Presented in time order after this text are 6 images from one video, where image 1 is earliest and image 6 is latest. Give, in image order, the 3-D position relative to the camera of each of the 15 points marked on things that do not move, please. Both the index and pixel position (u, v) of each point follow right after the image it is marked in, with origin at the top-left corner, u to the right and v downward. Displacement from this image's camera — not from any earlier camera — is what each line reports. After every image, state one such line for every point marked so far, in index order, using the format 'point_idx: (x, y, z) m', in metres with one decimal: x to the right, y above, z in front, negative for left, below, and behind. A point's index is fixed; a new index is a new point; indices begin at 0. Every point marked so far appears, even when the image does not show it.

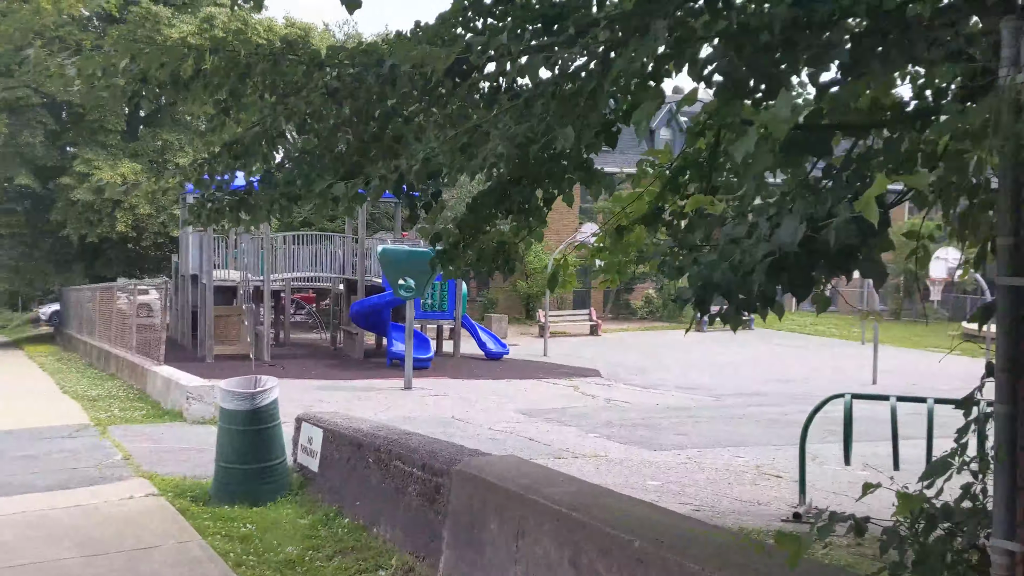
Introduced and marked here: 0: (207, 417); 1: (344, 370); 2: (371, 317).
0: (-2.9, -1.2, +9.3) m
1: (-2.9, -1.4, +17.2) m
2: (-2.5, -0.5, +17.9) m
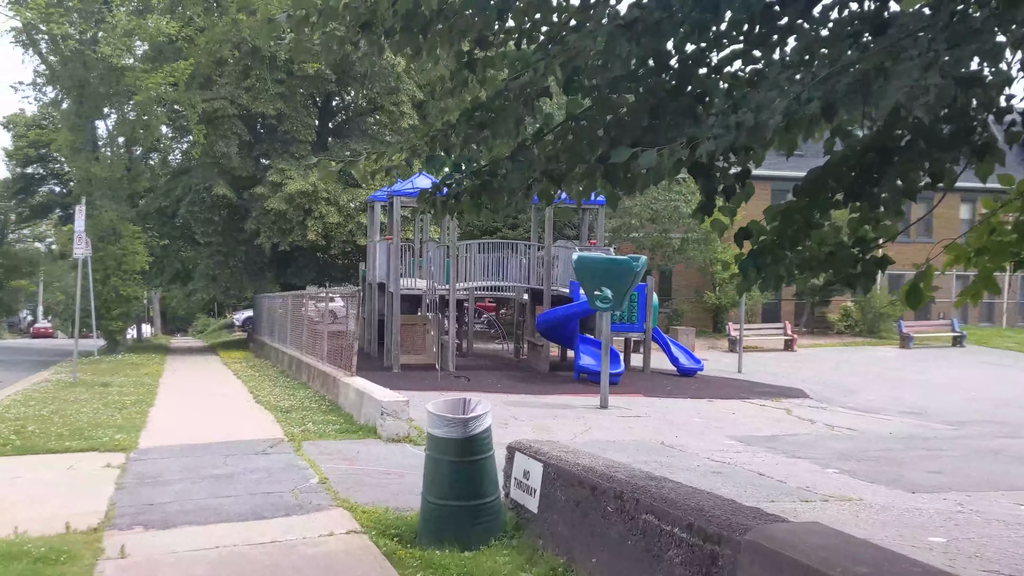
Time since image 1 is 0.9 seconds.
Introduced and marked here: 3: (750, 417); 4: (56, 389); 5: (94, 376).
0: (-1.0, -1.3, +8.7) m
1: (+0.3, -1.6, +16.5) m
2: (+0.8, -0.7, +17.1) m
3: (+2.8, -1.5, +11.7) m
4: (-6.0, -1.3, +13.2) m
5: (-6.4, -1.4, +15.3) m
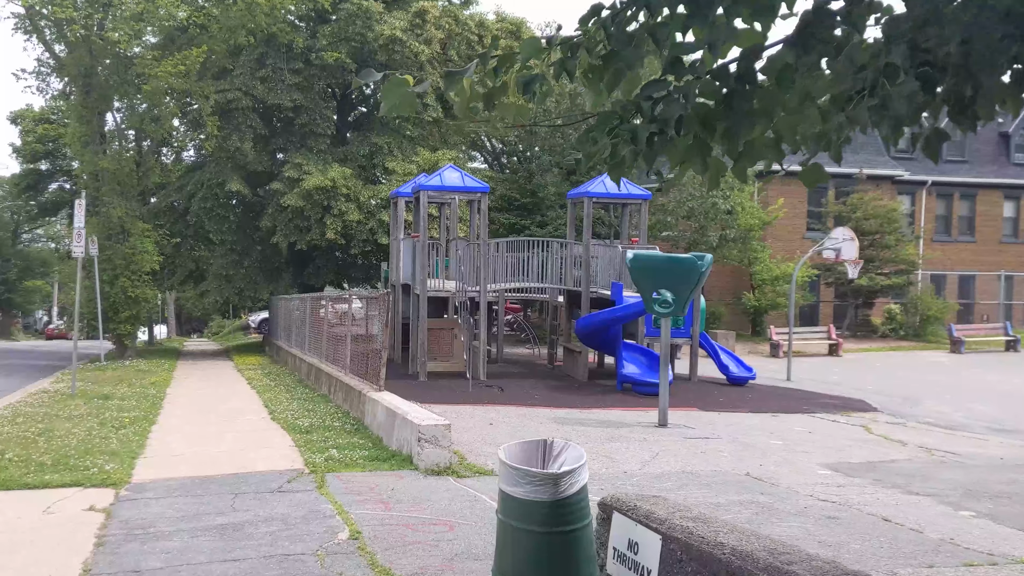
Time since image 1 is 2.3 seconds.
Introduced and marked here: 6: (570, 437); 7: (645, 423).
0: (-0.5, -1.3, +7.4) m
1: (+0.9, -1.6, +15.1) m
2: (+1.4, -0.7, +15.8) m
3: (+3.3, -1.5, +10.3) m
4: (-5.5, -1.4, +11.9) m
5: (-5.8, -1.4, +14.0) m
6: (+0.5, -1.4, +9.5) m
7: (+1.4, -1.5, +10.8) m
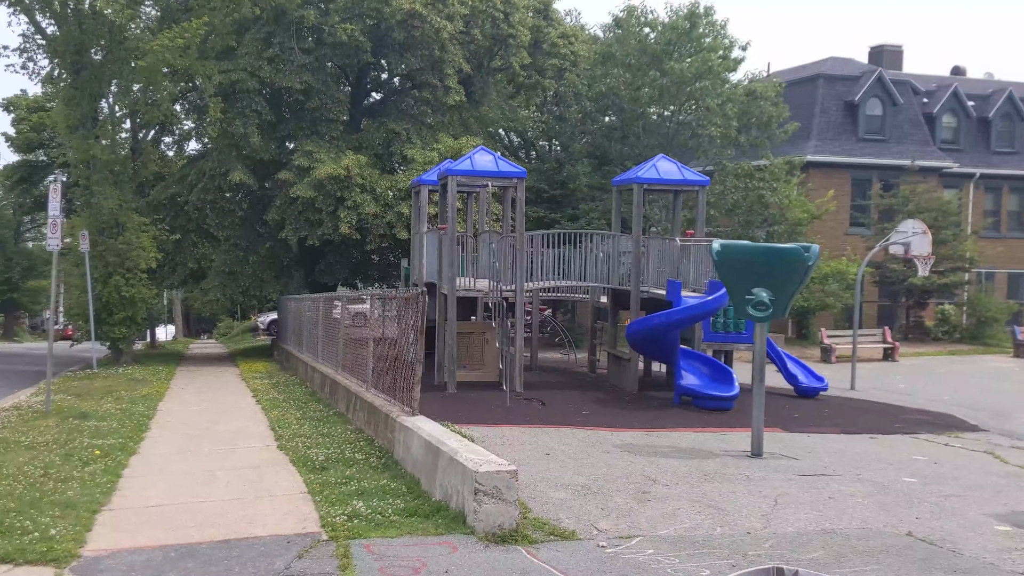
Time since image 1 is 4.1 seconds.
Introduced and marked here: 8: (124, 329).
0: (0.0, -1.3, +5.4) m
1: (+1.5, -1.6, +13.1) m
2: (+1.9, -0.7, +13.8) m
3: (+3.8, -1.5, +8.3) m
4: (-4.9, -1.3, +10.0) m
5: (-5.2, -1.4, +12.1) m
6: (+1.1, -1.4, +7.5) m
7: (+2.0, -1.4, +8.8) m
8: (-7.6, -0.8, +19.7) m
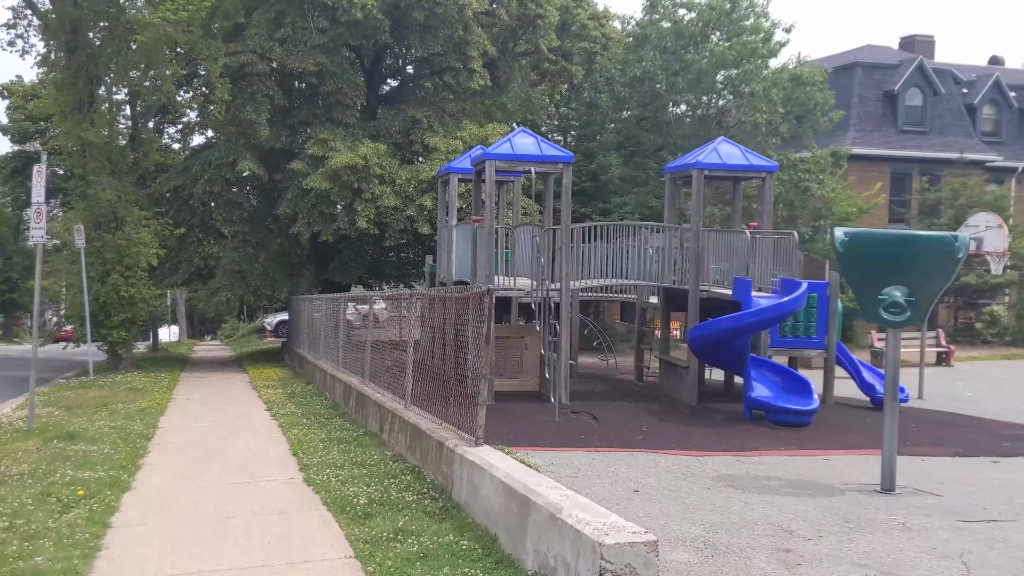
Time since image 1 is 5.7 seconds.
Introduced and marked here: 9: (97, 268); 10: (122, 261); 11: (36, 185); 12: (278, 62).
0: (+0.5, -1.3, +3.9) m
1: (+2.0, -1.6, +11.6) m
2: (+2.5, -0.7, +12.2) m
3: (+4.4, -1.5, +6.8) m
4: (-4.4, -1.3, +8.4) m
5: (-4.7, -1.4, +10.5) m
6: (+1.6, -1.4, +6.0) m
7: (+2.5, -1.4, +7.2) m
8: (-7.0, -0.8, +18.1) m
9: (-7.3, +0.4, +17.5) m
10: (-6.9, +0.5, +17.7) m
11: (-5.1, +1.1, +10.9) m
12: (-4.6, +4.4, +19.4) m
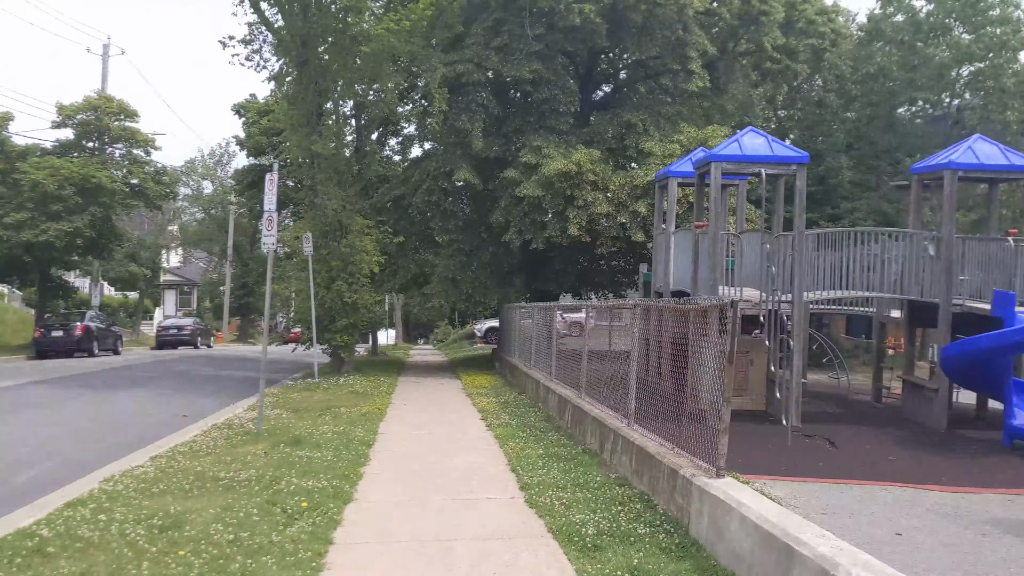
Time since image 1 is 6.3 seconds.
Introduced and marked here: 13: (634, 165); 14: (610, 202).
0: (+1.4, -1.3, +3.1) m
1: (+4.4, -1.7, +10.3) m
2: (+5.1, -0.9, +10.9) m
3: (+5.7, -1.6, +5.2) m
4: (-2.5, -1.4, +8.6) m
5: (-2.4, -1.4, +10.7) m
6: (+2.9, -1.5, +5.0) m
7: (+4.0, -1.5, +6.0) m
8: (-3.1, -0.9, +18.6) m
9: (-3.4, +0.3, +18.1) m
10: (-3.1, +0.4, +18.2) m
11: (-2.7, +1.0, +11.2) m
12: (-0.4, +4.2, +19.5) m
13: (+2.5, +2.5, +19.9) m
14: (+1.8, +1.6, +18.7) m
